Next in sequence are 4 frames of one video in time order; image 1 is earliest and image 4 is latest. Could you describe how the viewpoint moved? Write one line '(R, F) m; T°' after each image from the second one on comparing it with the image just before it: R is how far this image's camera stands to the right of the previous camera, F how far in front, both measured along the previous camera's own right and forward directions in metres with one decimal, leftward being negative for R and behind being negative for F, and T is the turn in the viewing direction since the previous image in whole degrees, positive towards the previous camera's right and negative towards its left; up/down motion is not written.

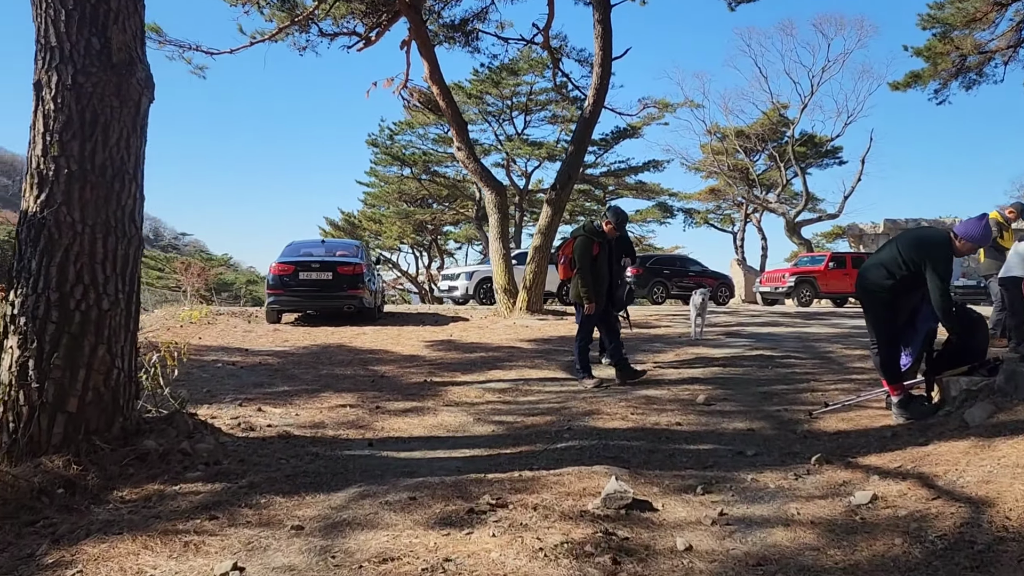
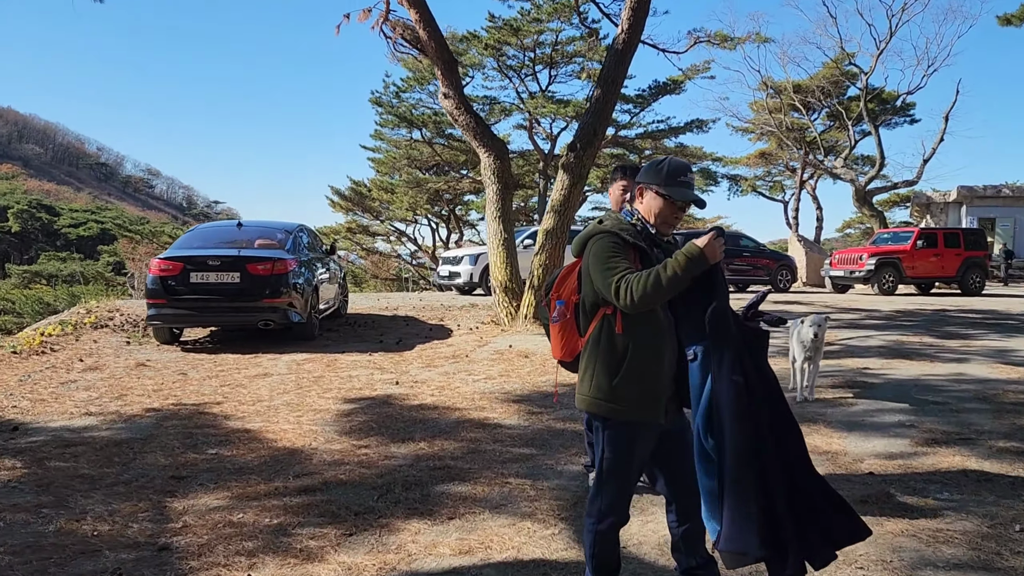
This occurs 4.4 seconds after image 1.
(+0.4, +4.0) m; -2°
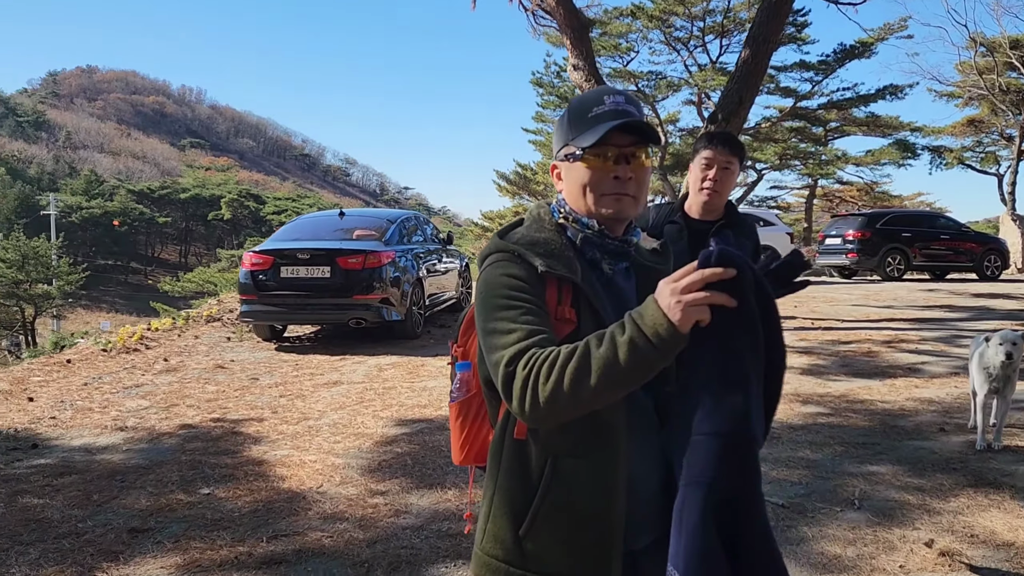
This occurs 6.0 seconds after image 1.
(+0.6, +1.1) m; -13°
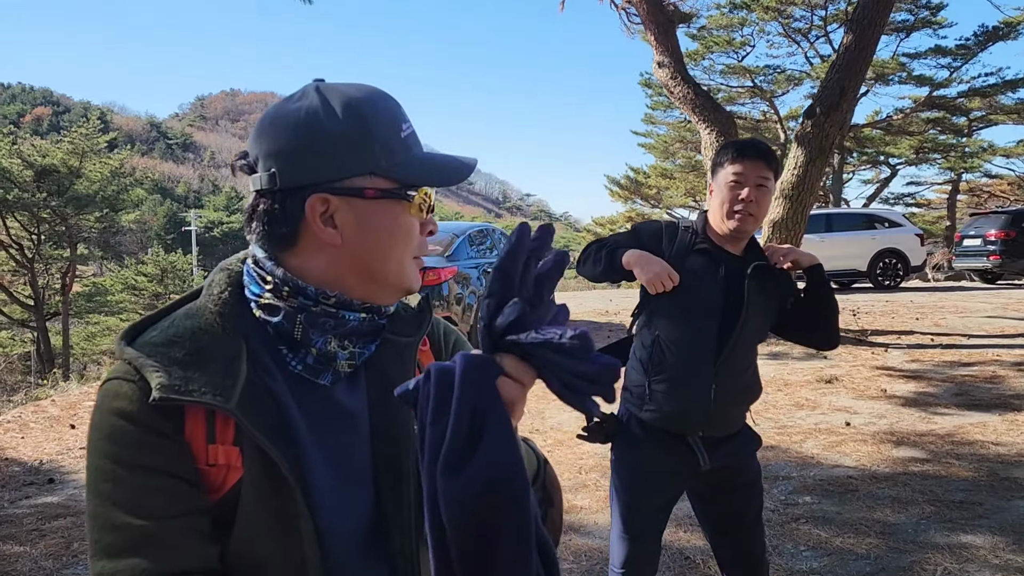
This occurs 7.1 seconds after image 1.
(+0.5, +0.5) m; -9°
